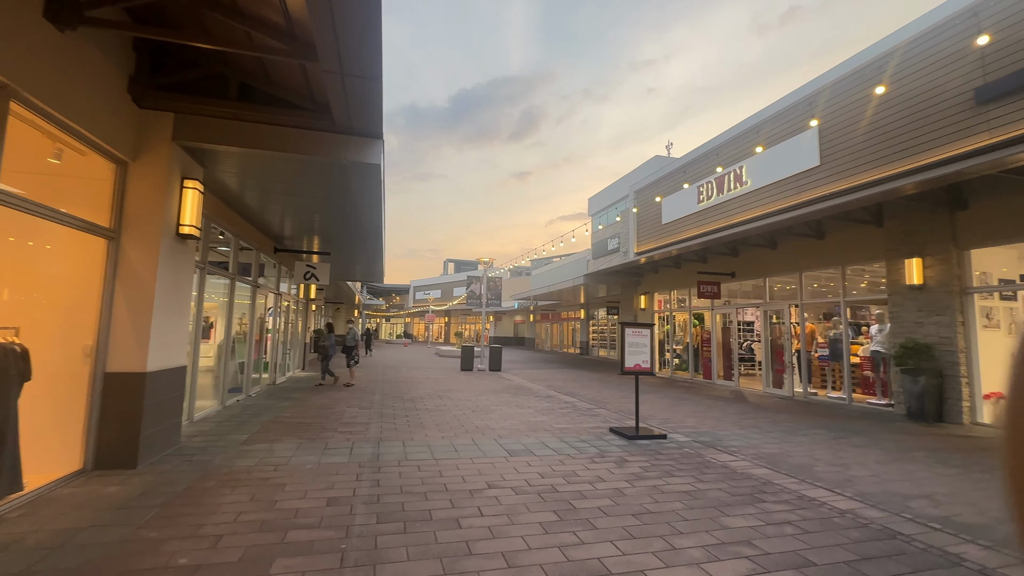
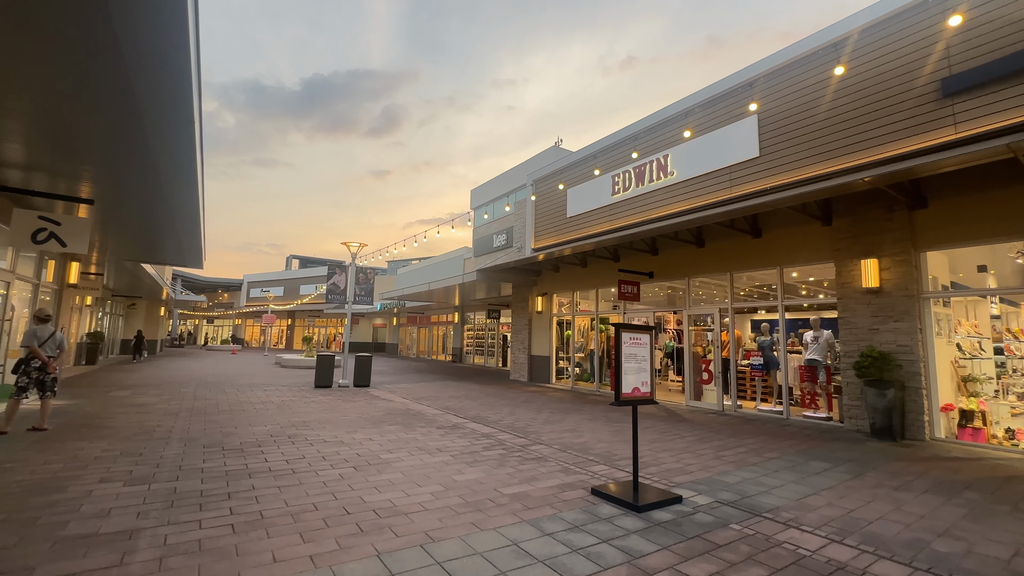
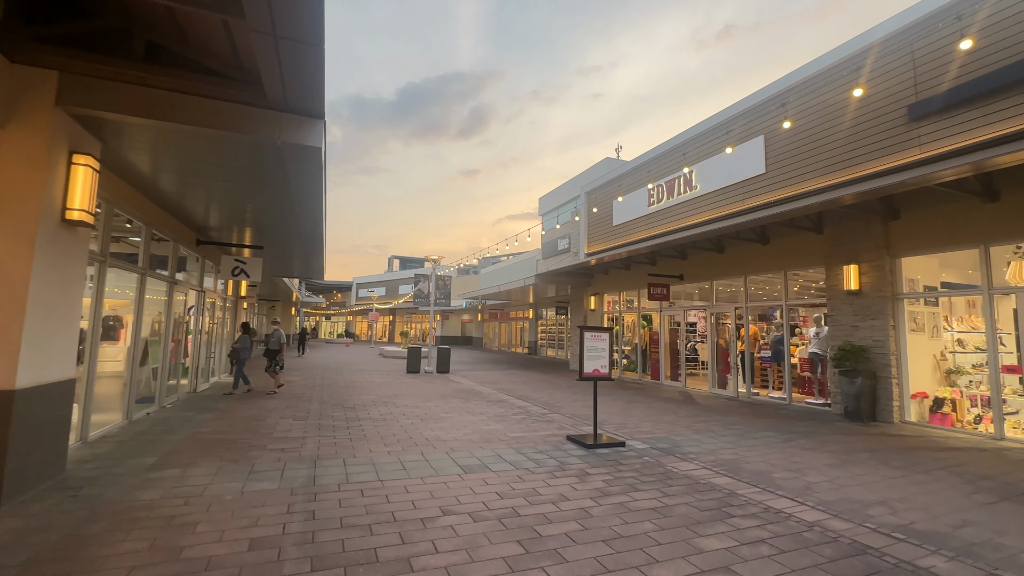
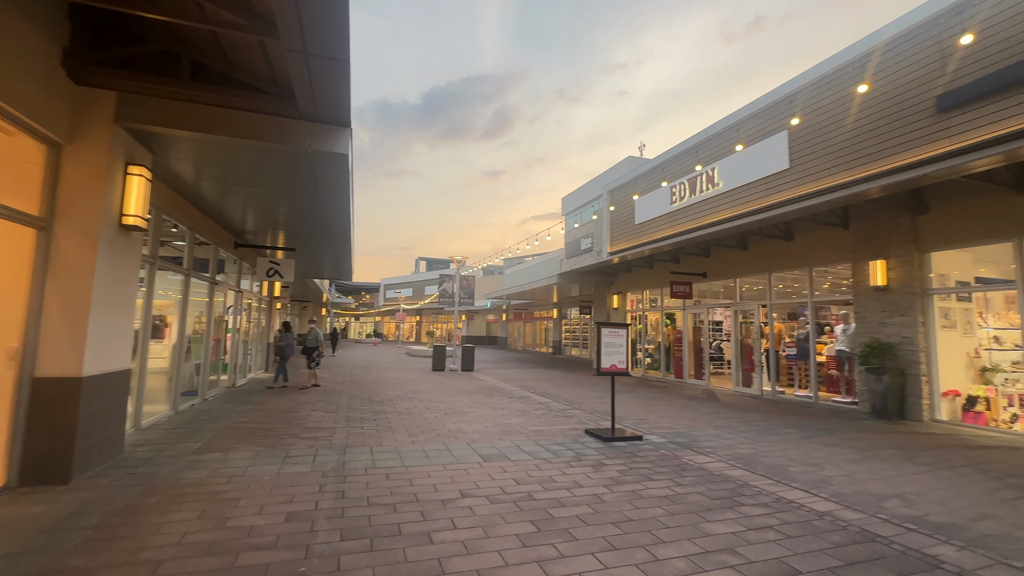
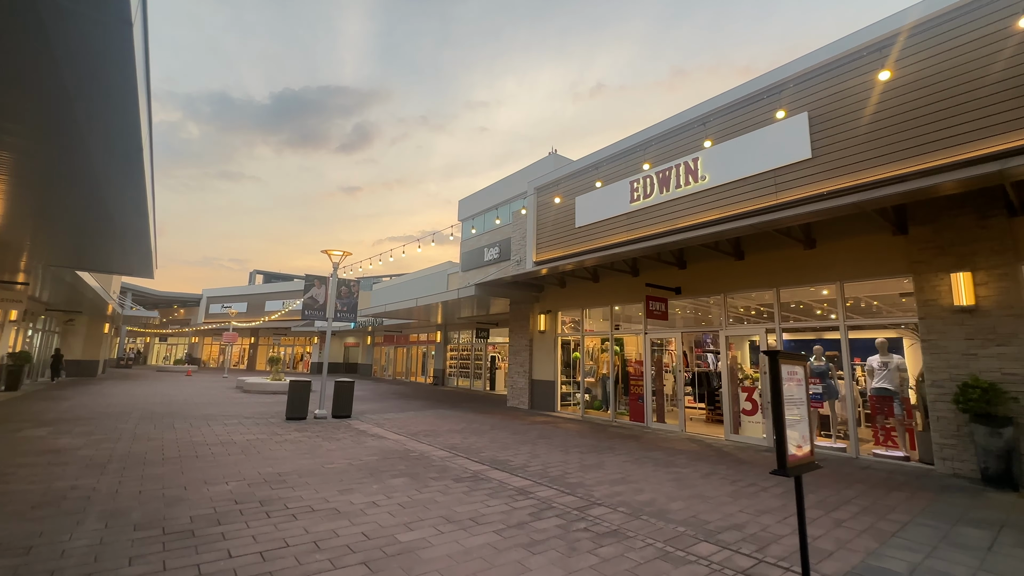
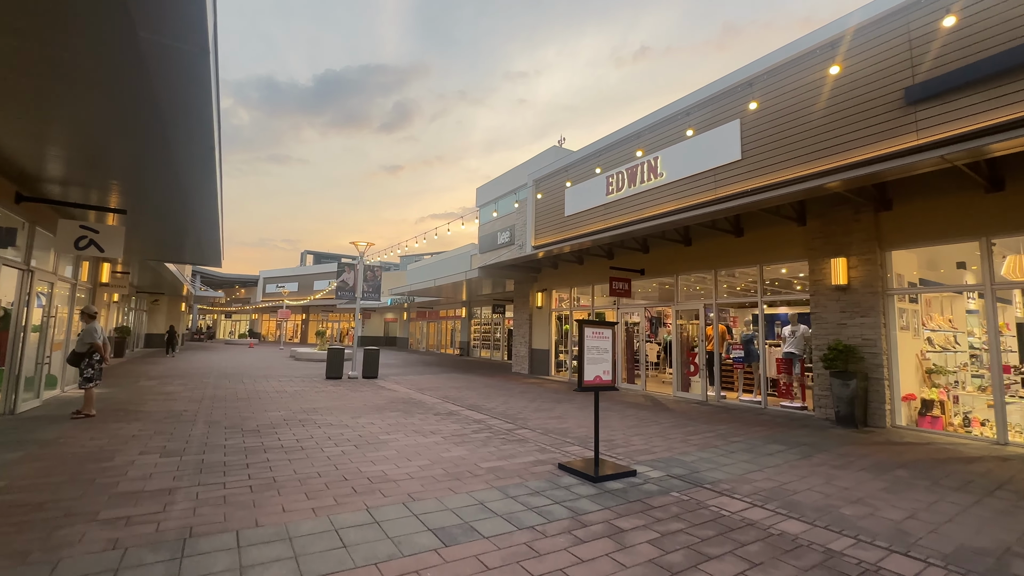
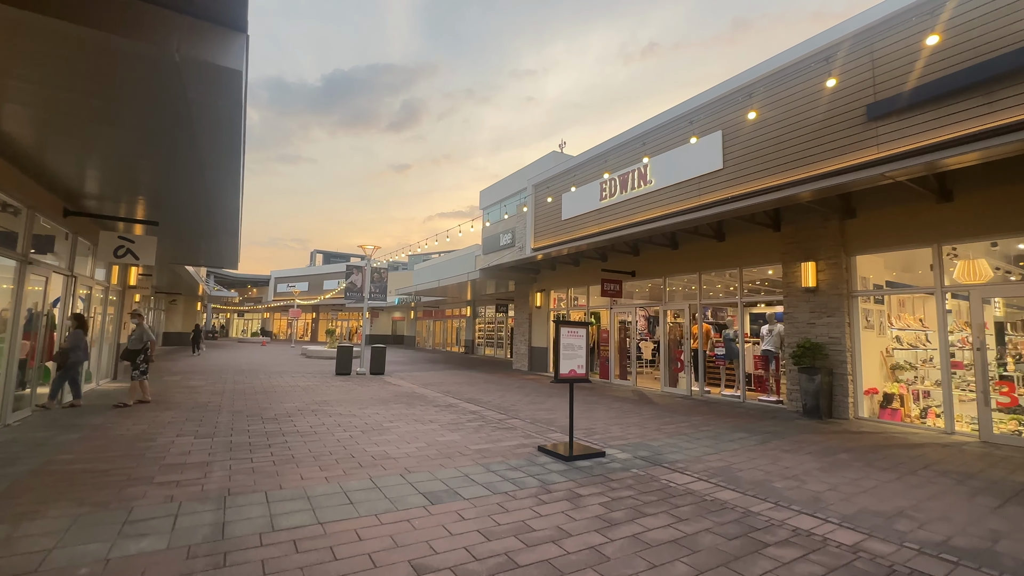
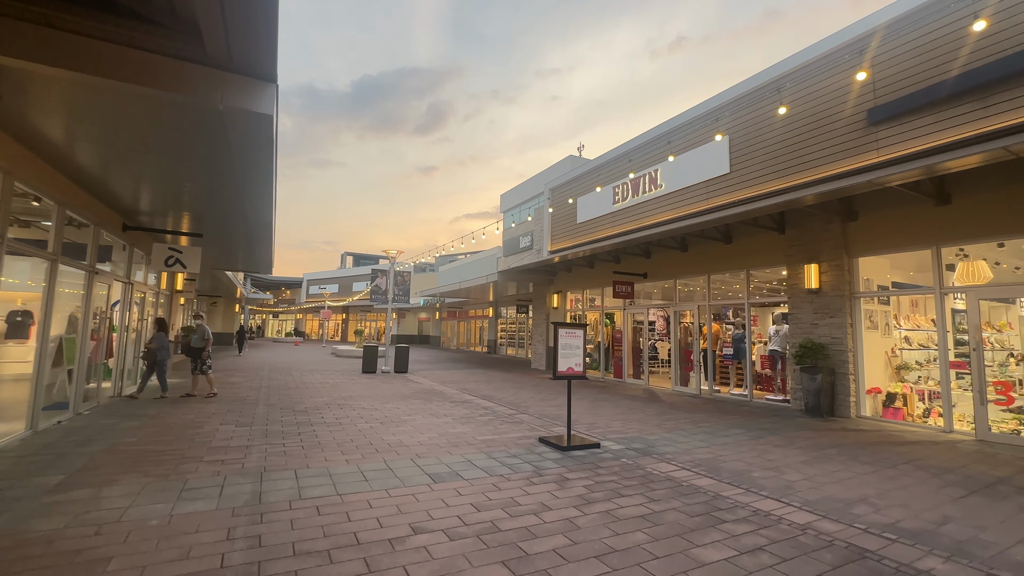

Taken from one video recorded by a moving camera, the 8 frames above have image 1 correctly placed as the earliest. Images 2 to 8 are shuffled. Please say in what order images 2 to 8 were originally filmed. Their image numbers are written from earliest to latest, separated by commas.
4, 3, 8, 7, 6, 2, 5
